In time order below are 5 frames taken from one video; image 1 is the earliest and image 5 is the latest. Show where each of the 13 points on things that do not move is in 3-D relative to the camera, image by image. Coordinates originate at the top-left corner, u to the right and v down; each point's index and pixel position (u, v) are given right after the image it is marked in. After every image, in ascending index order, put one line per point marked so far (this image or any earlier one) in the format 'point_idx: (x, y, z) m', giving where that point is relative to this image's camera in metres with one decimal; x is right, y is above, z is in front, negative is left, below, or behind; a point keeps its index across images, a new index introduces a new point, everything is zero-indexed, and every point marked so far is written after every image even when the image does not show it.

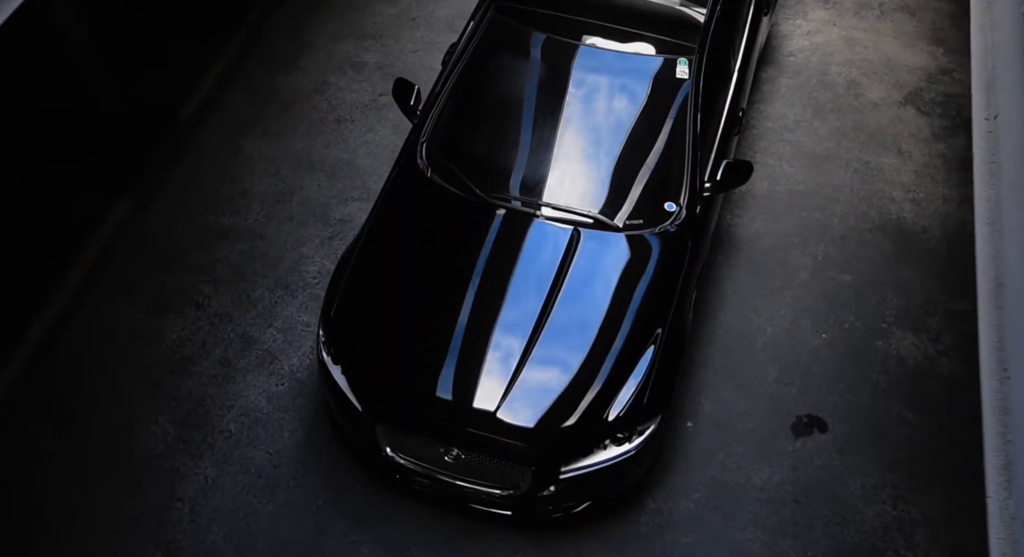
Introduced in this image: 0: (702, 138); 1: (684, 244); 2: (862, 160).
0: (+1.0, +0.7, +5.7) m
1: (+0.8, +0.2, +5.5) m
2: (+2.1, +0.7, +6.8) m
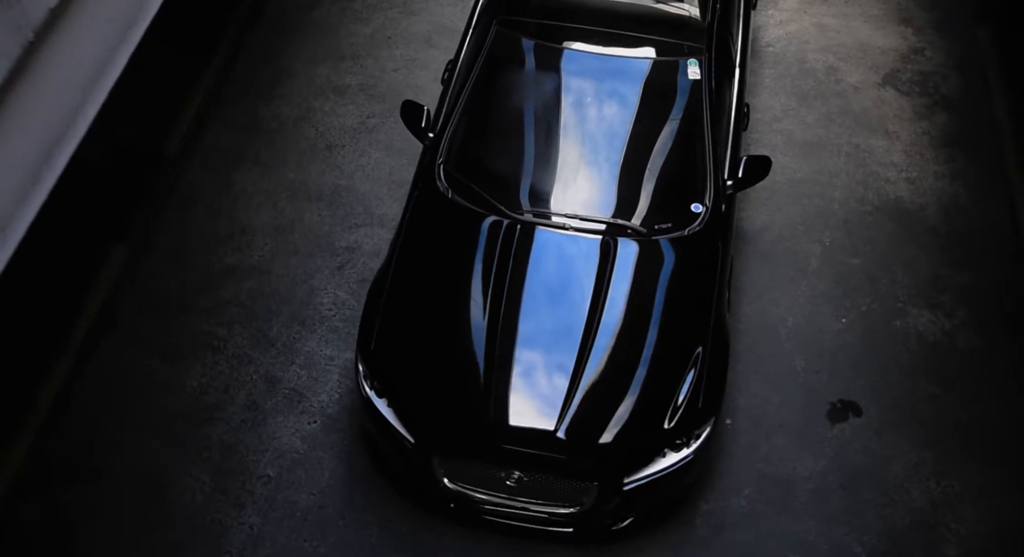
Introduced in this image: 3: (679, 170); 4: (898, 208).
0: (+1.1, +0.7, +5.7) m
1: (+1.0, +0.2, +5.5) m
2: (+2.1, +0.8, +6.9) m
3: (+0.8, +0.5, +5.5) m
4: (+2.2, +0.4, +6.6) m
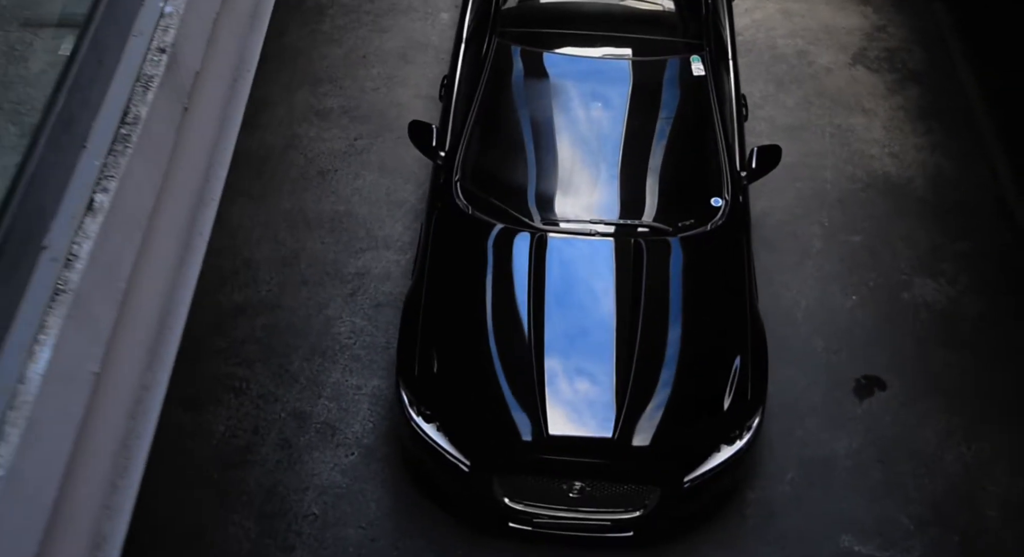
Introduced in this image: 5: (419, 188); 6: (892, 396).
0: (+1.1, +0.7, +5.8) m
1: (+1.1, +0.2, +5.5) m
2: (+2.0, +0.9, +7.0) m
3: (+0.9, +0.5, +5.6) m
4: (+2.2, +0.6, +6.8) m
5: (-0.5, +0.5, +6.6) m
6: (+2.0, -0.6, +5.9) m
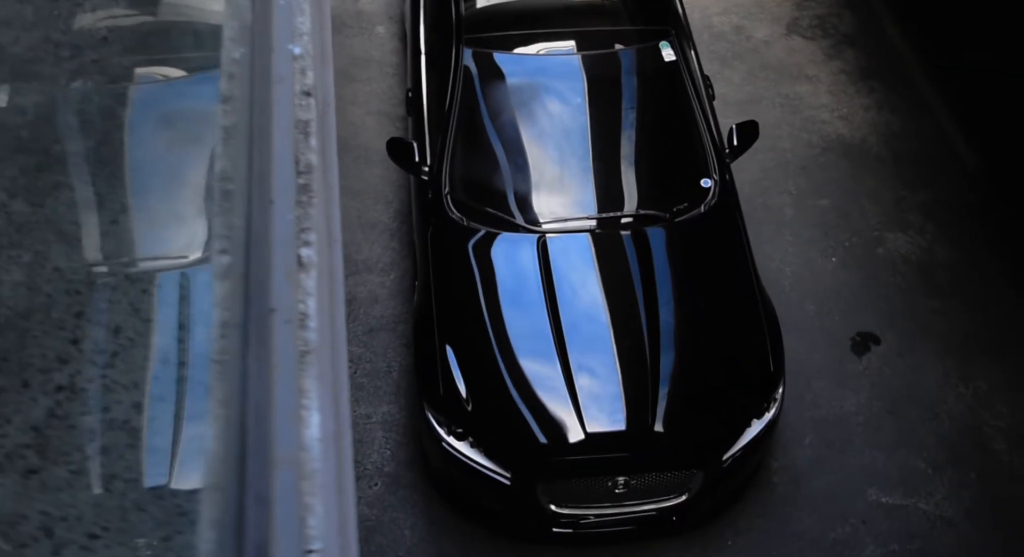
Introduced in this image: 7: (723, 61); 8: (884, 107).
0: (+1.0, +0.9, +5.9) m
1: (+1.1, +0.3, +5.6) m
2: (+1.7, +1.2, +7.2) m
3: (+0.8, +0.6, +5.6) m
4: (+2.0, +0.8, +6.9) m
5: (-0.7, +0.4, +6.5) m
6: (+2.0, -0.4, +6.0) m
7: (+1.4, +1.4, +7.3) m
8: (+2.3, +1.1, +7.1) m
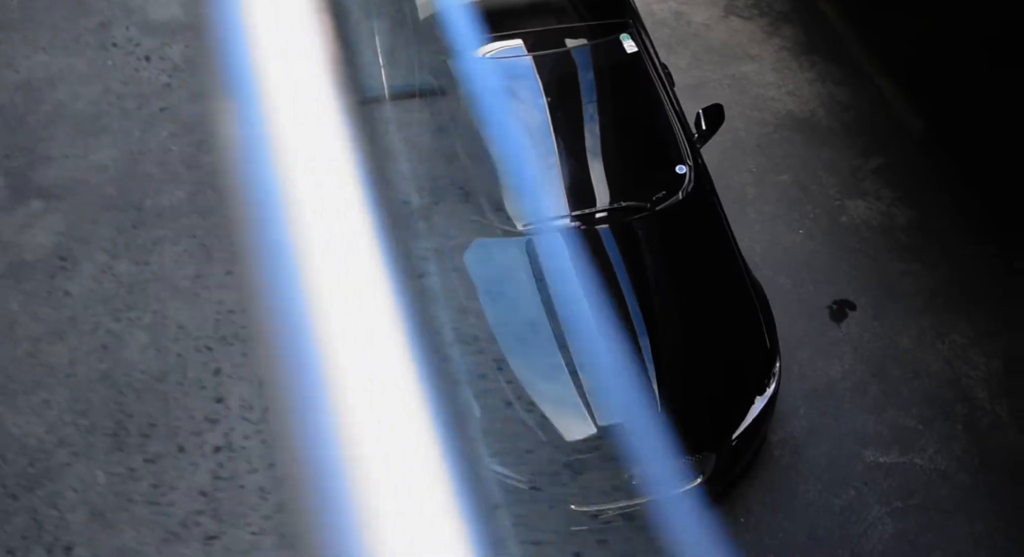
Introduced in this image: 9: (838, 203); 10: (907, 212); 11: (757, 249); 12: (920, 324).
0: (+0.8, +0.9, +5.9) m
1: (+1.0, +0.4, +5.7) m
2: (+1.4, +1.3, +7.3) m
3: (+0.7, +0.7, +5.7) m
4: (+1.7, +1.0, +7.1) m
5: (-0.9, +0.3, +6.5) m
6: (+1.9, -0.2, +6.2) m
7: (+1.0, +1.5, +7.4) m
8: (+2.0, +1.3, +7.3) m
9: (+1.9, +0.4, +6.7) m
10: (+2.3, +0.4, +6.6) m
11: (+1.4, +0.2, +6.4) m
12: (+2.2, -0.3, +6.1) m
